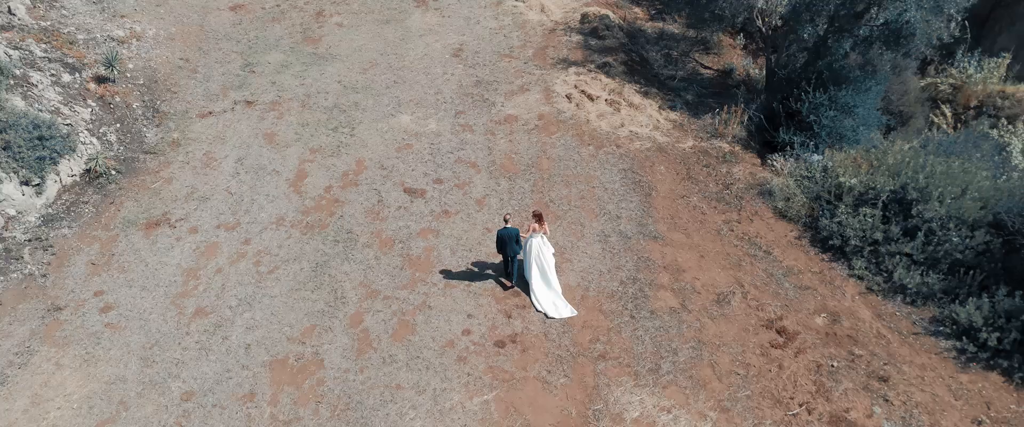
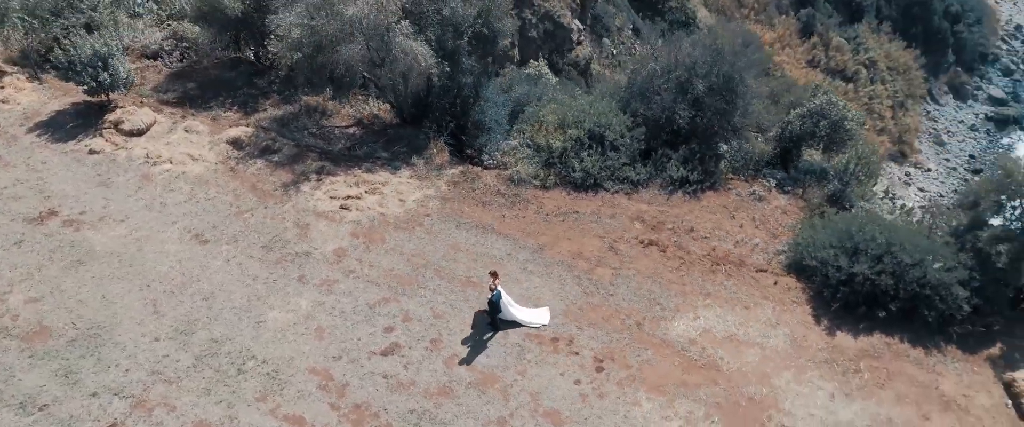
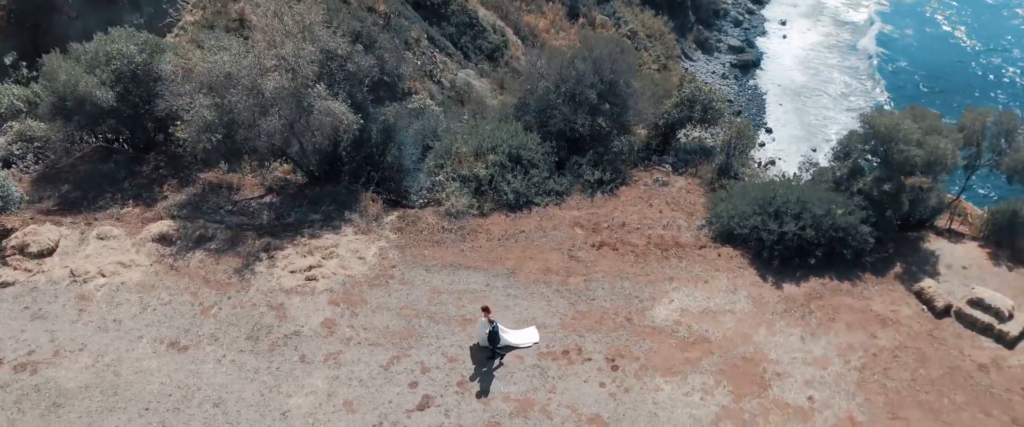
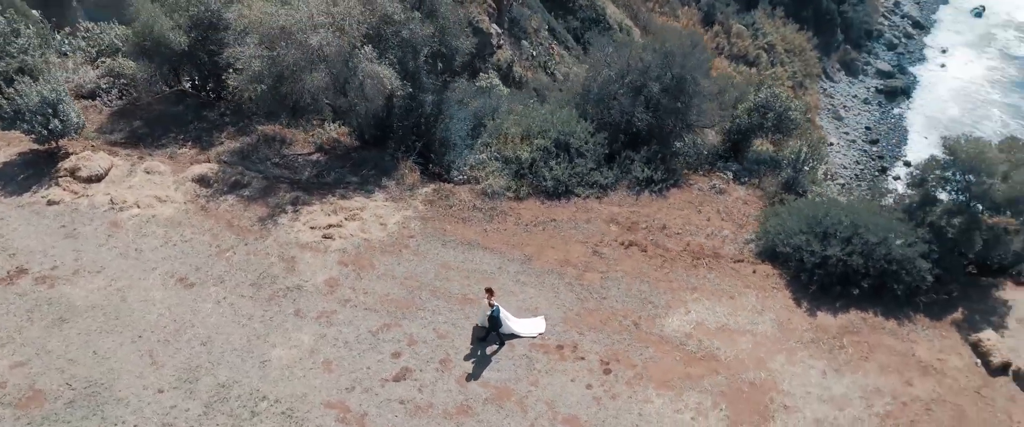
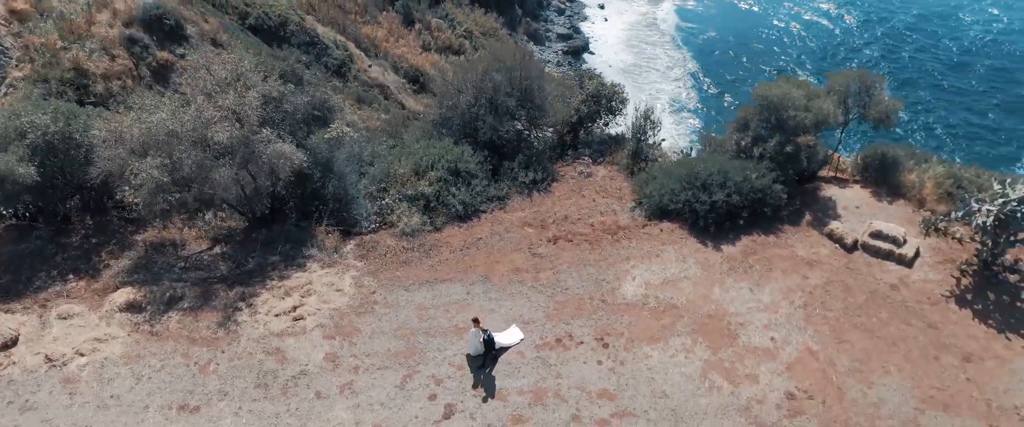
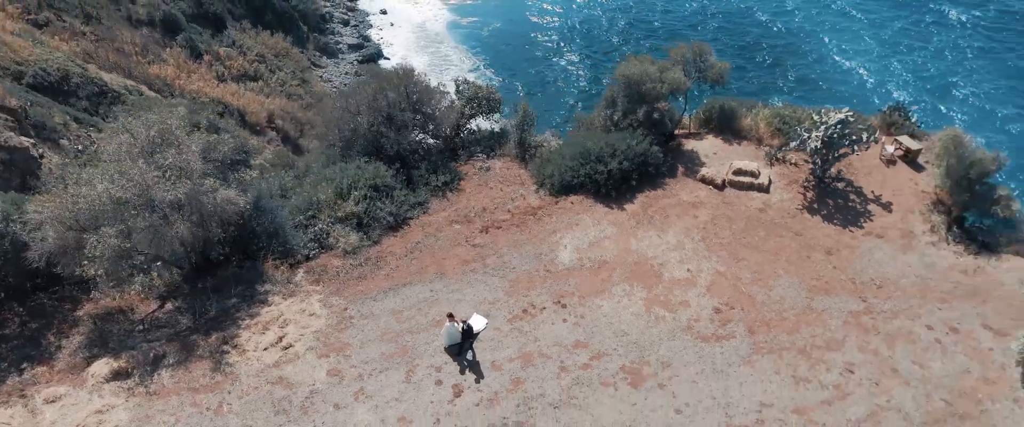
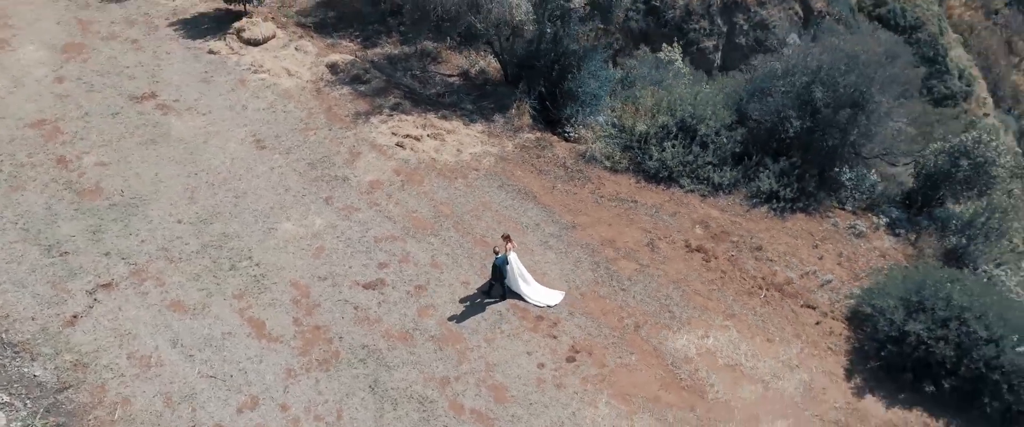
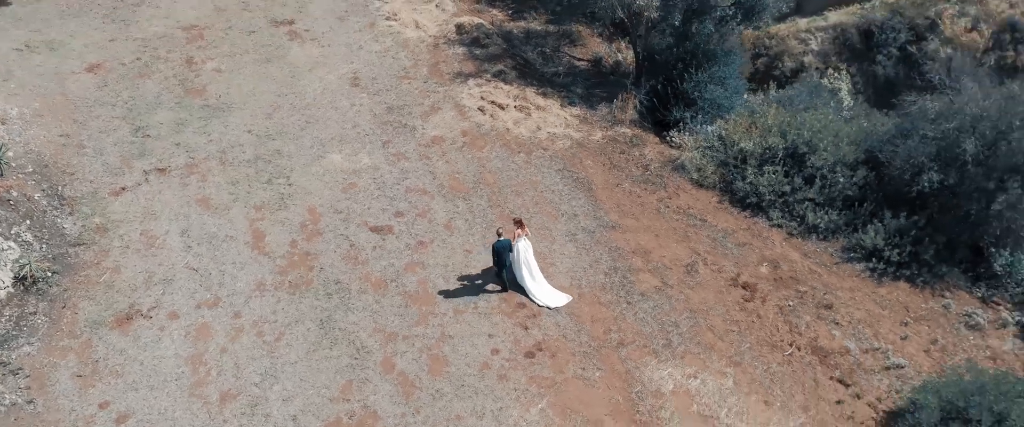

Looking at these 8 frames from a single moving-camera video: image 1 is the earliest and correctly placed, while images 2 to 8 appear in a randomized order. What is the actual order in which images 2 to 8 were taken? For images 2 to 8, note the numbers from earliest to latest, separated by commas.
8, 7, 2, 4, 3, 5, 6
